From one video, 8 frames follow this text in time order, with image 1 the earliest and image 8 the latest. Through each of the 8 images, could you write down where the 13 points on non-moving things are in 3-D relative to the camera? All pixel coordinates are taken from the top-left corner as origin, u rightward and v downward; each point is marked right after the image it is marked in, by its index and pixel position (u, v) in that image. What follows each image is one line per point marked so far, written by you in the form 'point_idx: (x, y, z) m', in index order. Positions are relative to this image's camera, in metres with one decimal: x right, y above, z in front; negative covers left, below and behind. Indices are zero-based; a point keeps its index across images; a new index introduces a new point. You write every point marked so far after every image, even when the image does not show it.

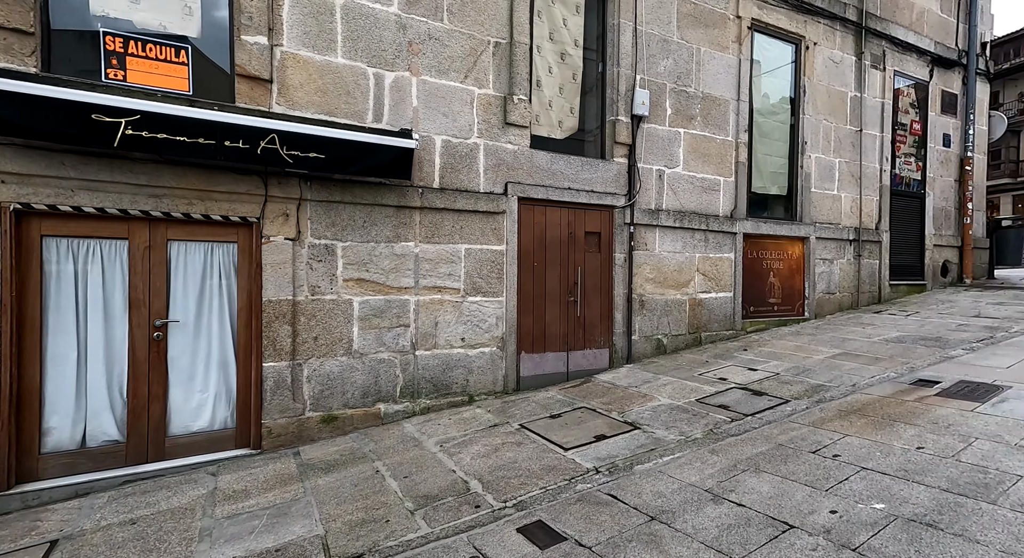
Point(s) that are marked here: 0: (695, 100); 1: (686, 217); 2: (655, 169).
0: (+2.2, +2.2, +6.2) m
1: (+2.0, +0.7, +6.1) m
2: (+1.6, +1.2, +5.9) m
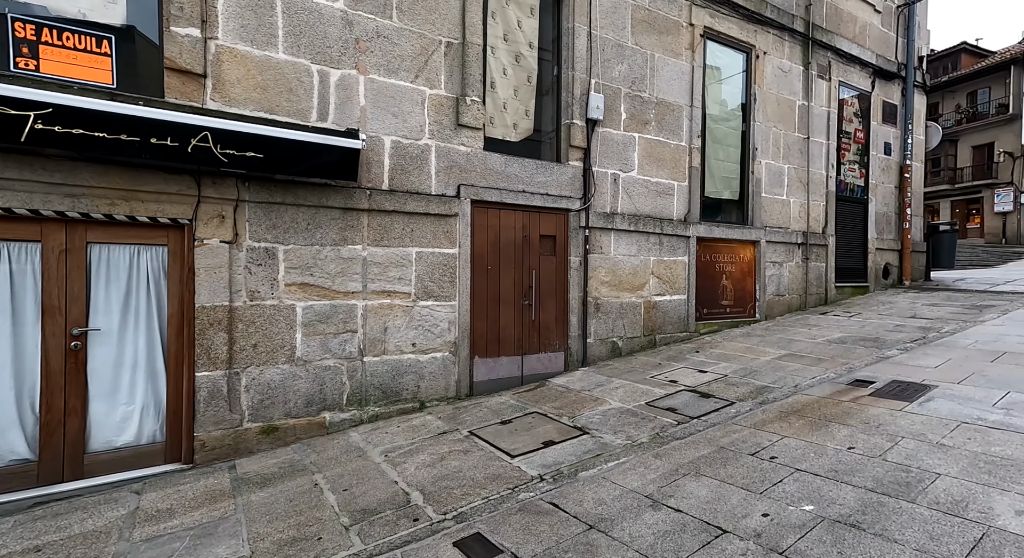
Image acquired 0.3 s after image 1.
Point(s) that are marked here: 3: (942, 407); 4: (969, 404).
0: (+1.7, +2.1, +6.3) m
1: (+1.5, +0.7, +6.2) m
2: (+1.1, +1.2, +5.9) m
3: (+3.1, -0.9, +3.8) m
4: (+3.4, -1.0, +3.9) m
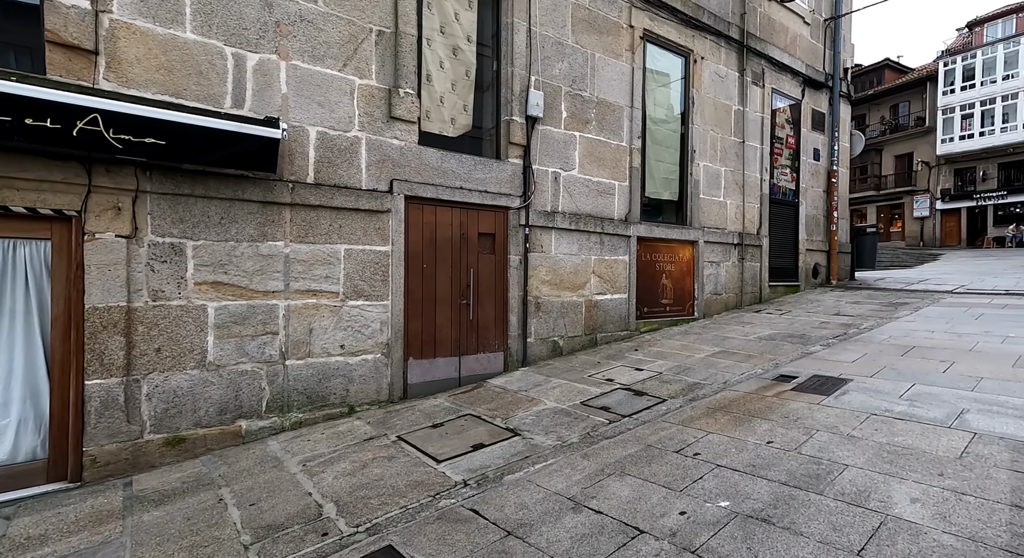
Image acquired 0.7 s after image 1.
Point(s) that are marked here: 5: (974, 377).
0: (+0.9, +2.1, +6.3) m
1: (+0.8, +0.7, +6.2) m
2: (+0.4, +1.2, +5.9) m
3: (+2.6, -0.9, +3.9) m
4: (+2.9, -0.9, +4.1) m
5: (+4.1, -0.9, +4.7) m
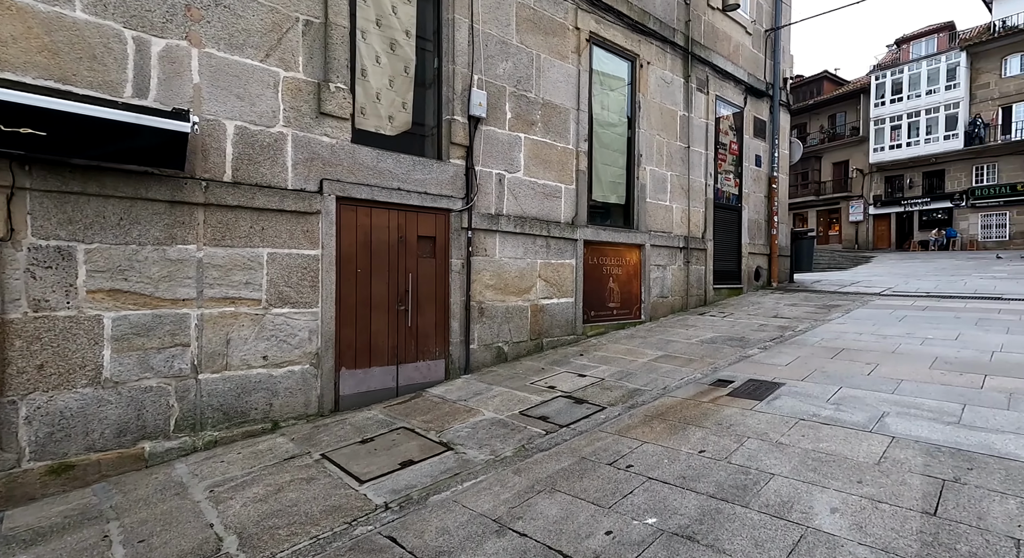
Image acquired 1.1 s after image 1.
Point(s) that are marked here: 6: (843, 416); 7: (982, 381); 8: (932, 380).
0: (+0.3, +2.1, +6.2) m
1: (+0.2, +0.7, +6.1) m
2: (-0.2, +1.2, +5.8) m
3: (+2.1, -1.0, +4.0) m
4: (+2.4, -1.0, +4.2) m
5: (+3.5, -0.9, +4.8) m
6: (+2.4, -1.0, +3.8) m
7: (+4.2, -0.9, +4.7) m
8: (+3.8, -0.9, +4.7) m
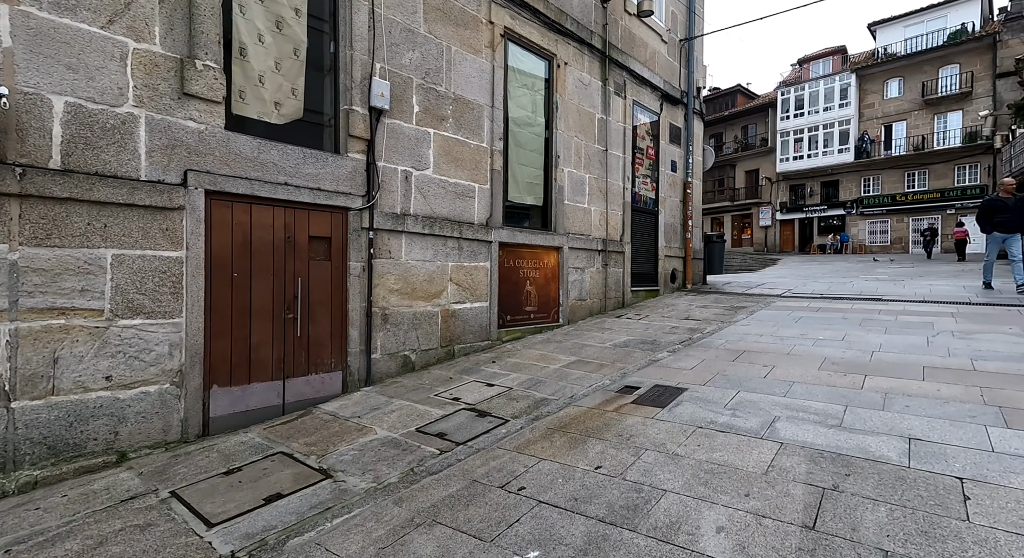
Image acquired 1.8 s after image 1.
0: (-0.8, +2.1, +5.9) m
1: (-0.9, +0.6, +5.8) m
2: (-1.2, +1.1, +5.4) m
3: (+1.3, -1.0, +4.0) m
4: (+1.6, -1.0, +4.2) m
5: (+2.6, -1.0, +5.0) m
6: (+1.7, -1.1, +3.8) m
7: (+3.3, -1.0, +4.9) m
8: (+2.9, -1.0, +4.9) m
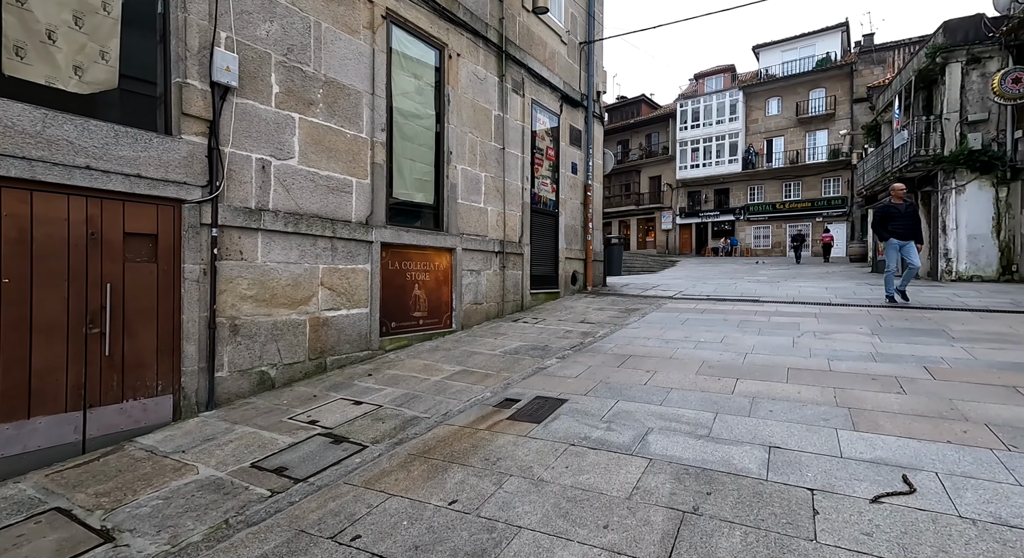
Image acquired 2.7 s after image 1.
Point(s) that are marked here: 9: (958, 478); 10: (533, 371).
0: (-2.0, +2.0, +5.3) m
1: (-2.1, +0.6, +5.2) m
2: (-2.4, +1.1, +4.7) m
3: (+0.4, -1.1, +3.7) m
4: (+0.6, -1.1, +4.0) m
5: (+1.5, -1.0, +5.0) m
6: (+0.7, -1.1, +3.7) m
7: (+2.2, -1.0, +5.0) m
8: (+1.7, -1.0, +5.0) m
9: (+2.6, -1.2, +3.1) m
10: (+0.2, -1.0, +5.7) m
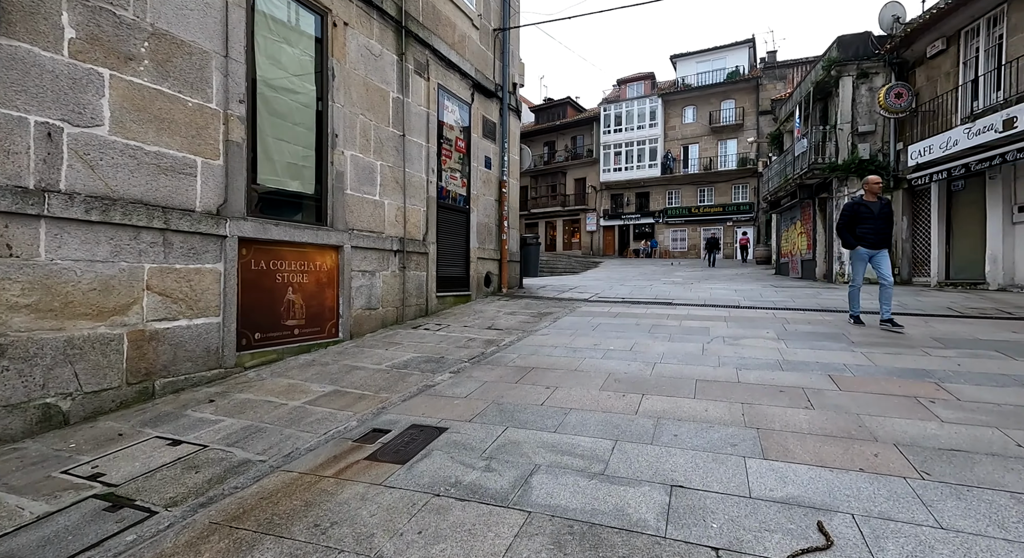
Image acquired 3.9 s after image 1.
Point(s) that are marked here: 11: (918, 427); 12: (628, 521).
0: (-3.1, +2.0, +4.2) m
1: (-3.1, +0.5, +4.0) m
2: (-3.3, +1.1, +3.6) m
3: (-0.5, -1.1, +3.0) m
4: (-0.3, -1.1, +3.3) m
5: (+0.4, -1.1, +4.3) m
6: (-0.1, -1.2, +2.9) m
7: (+1.1, -1.1, +4.5) m
8: (+0.7, -1.1, +4.4) m
9: (+1.9, -1.2, +2.6) m
10: (-0.9, -1.1, +4.9) m
11: (+3.0, -1.1, +3.8) m
12: (+0.6, -1.2, +2.7) m
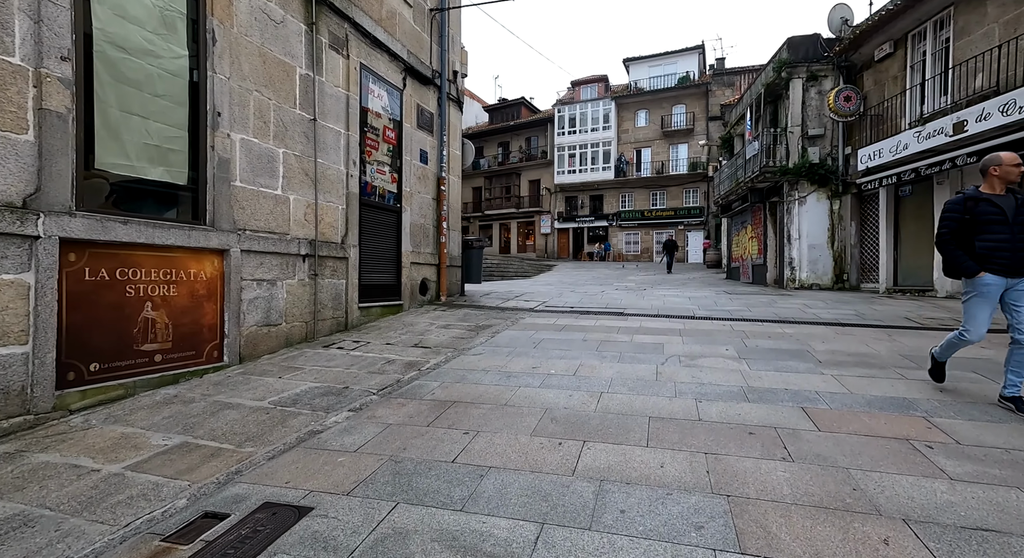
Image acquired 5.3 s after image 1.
0: (-3.7, +1.9, +2.9) m
1: (-3.7, +0.4, +2.7) m
2: (-3.9, +1.0, +2.2) m
3: (-1.0, -1.2, +1.9) m
4: (-0.9, -1.2, +2.2) m
5: (-0.2, -1.2, +3.3) m
6: (-0.7, -1.3, +1.9) m
7: (+0.5, -1.2, +3.5) m
8: (+0.1, -1.2, +3.4) m
9: (+1.4, -1.4, +1.7) m
10: (-1.6, -1.2, +3.8) m
11: (+2.4, -1.2, +3.0) m
12: (+0.1, -1.4, +1.6) m
